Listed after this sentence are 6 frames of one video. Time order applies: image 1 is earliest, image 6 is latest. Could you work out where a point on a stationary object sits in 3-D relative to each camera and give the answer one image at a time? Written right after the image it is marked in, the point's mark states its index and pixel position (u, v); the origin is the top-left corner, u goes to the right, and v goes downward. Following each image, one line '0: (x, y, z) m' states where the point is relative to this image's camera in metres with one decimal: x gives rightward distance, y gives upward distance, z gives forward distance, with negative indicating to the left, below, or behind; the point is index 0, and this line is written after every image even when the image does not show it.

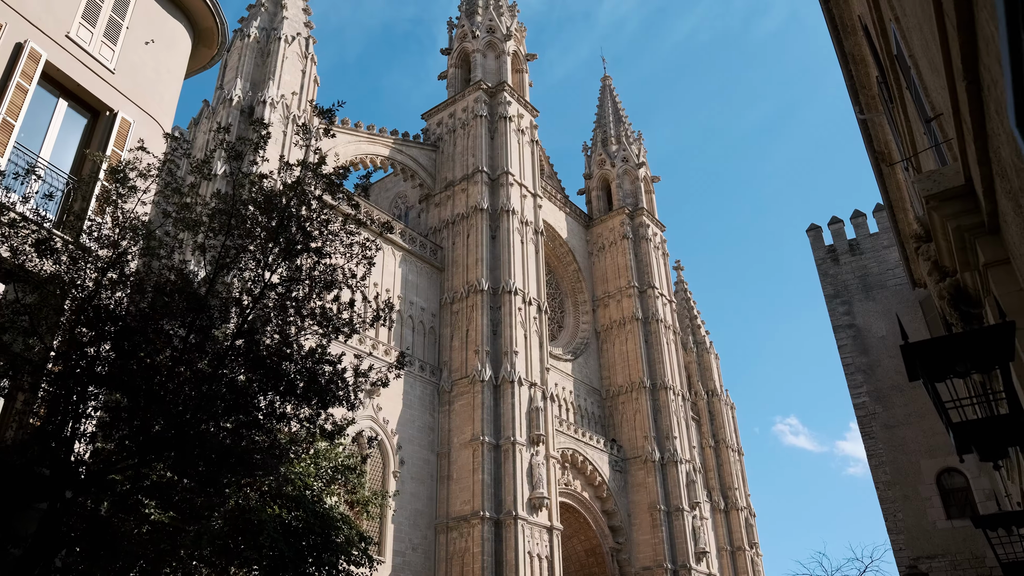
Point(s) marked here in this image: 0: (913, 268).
0: (+6.4, +0.3, +11.5) m
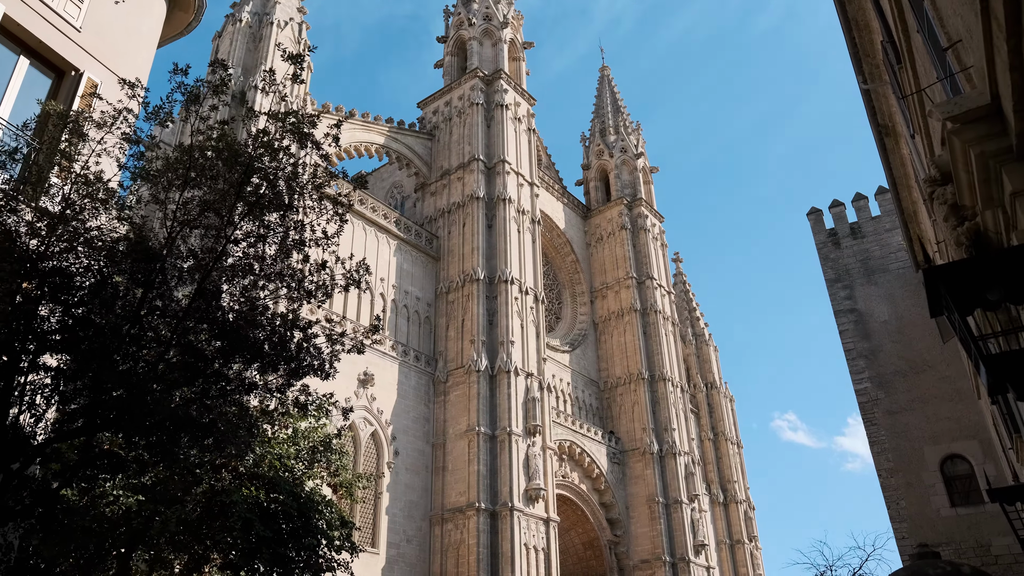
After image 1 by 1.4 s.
0: (+6.3, +0.6, +11.2) m
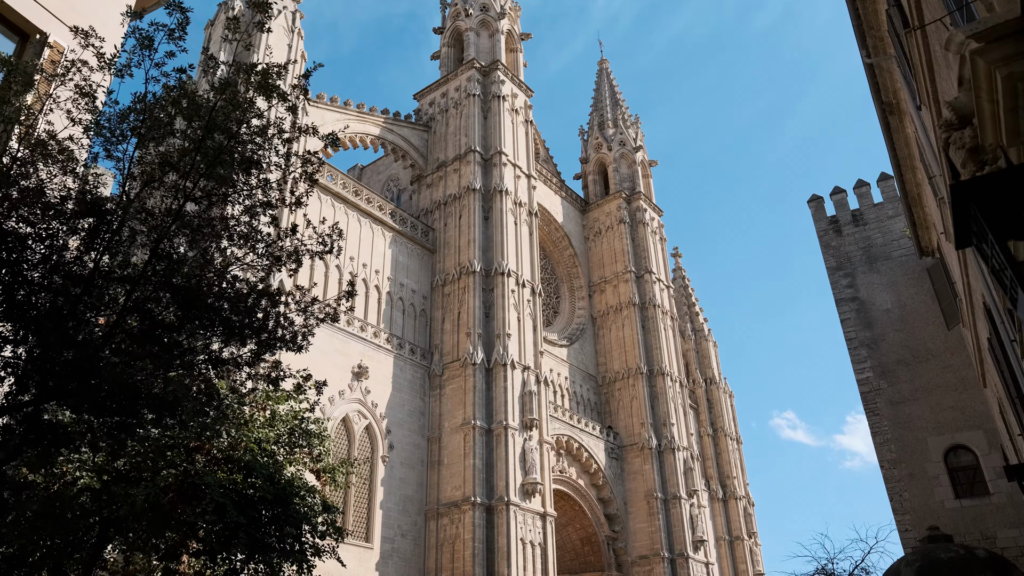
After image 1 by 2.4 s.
0: (+6.2, +0.8, +11.0) m
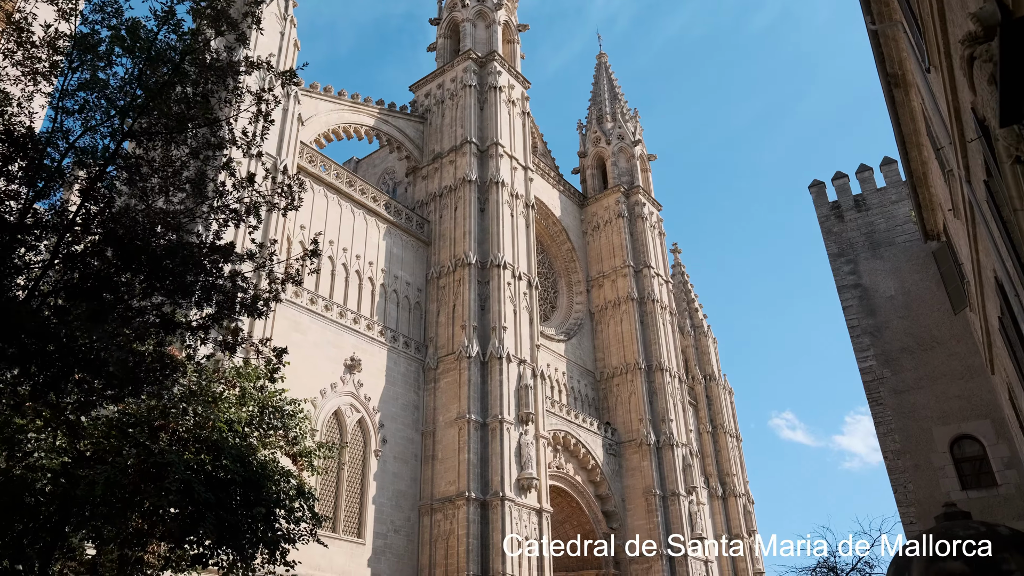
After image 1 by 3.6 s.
0: (+6.1, +1.0, +10.6) m
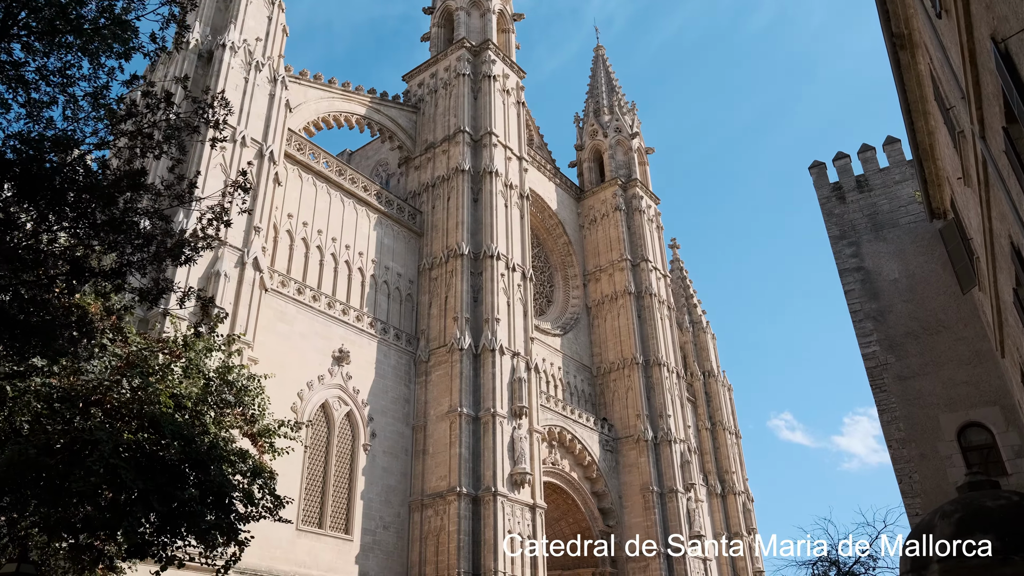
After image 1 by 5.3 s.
0: (+5.9, +1.3, +10.1) m
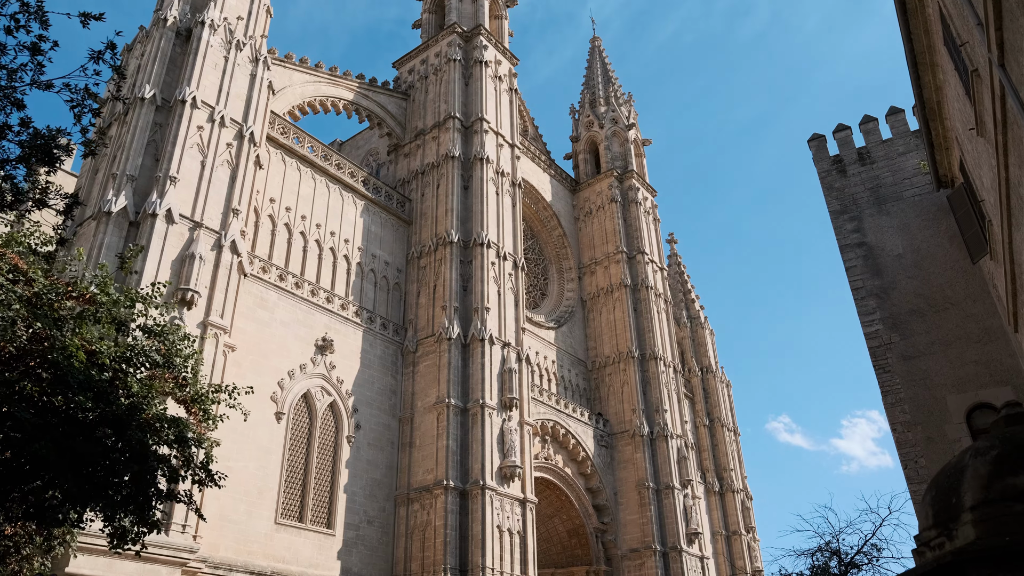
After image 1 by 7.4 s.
0: (+5.6, +1.7, +9.5) m
